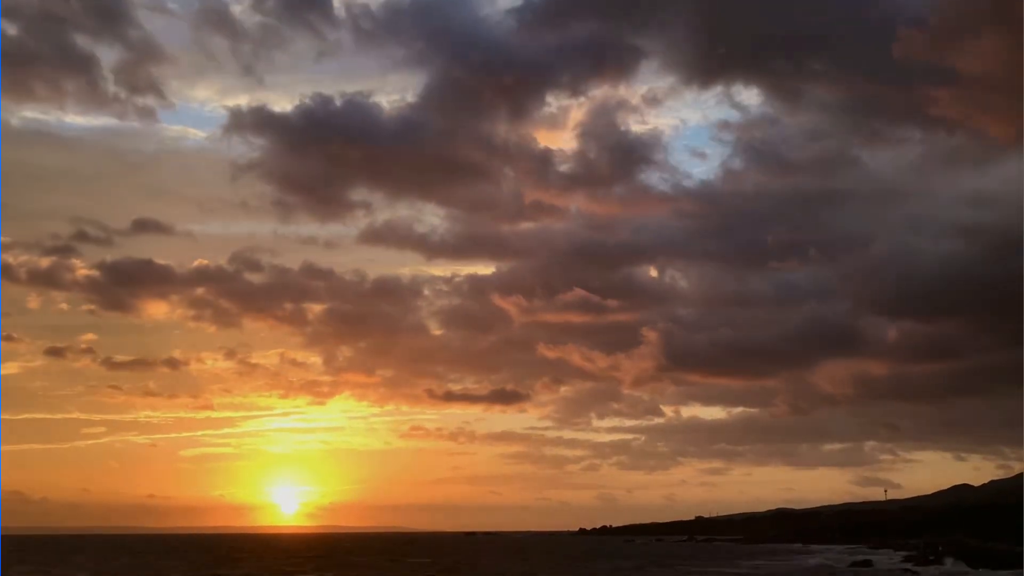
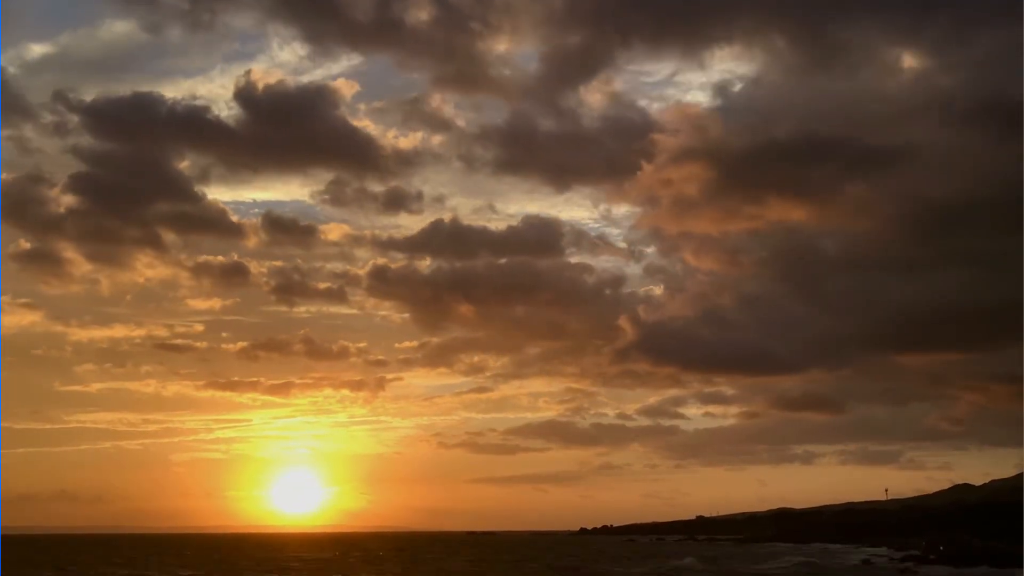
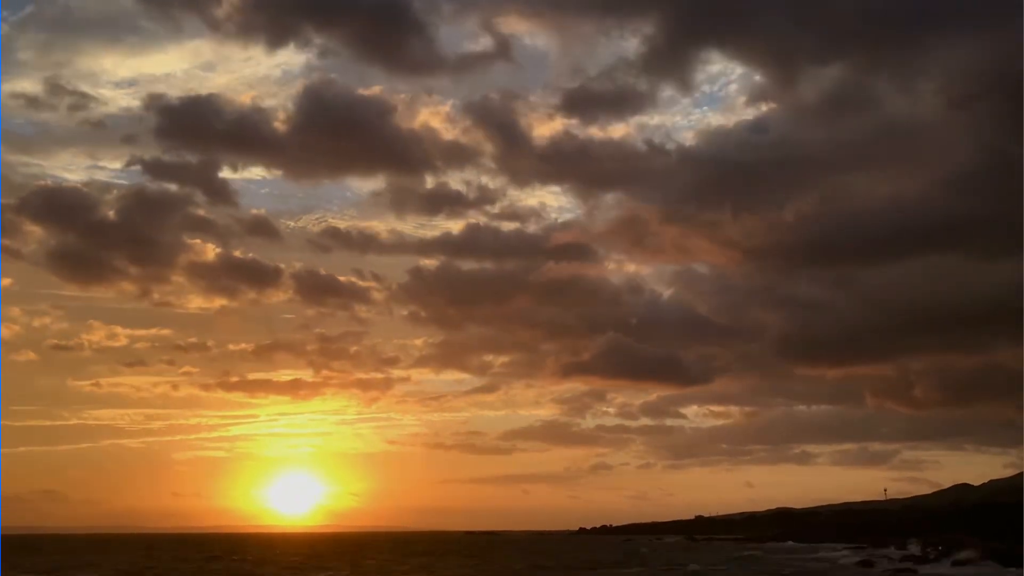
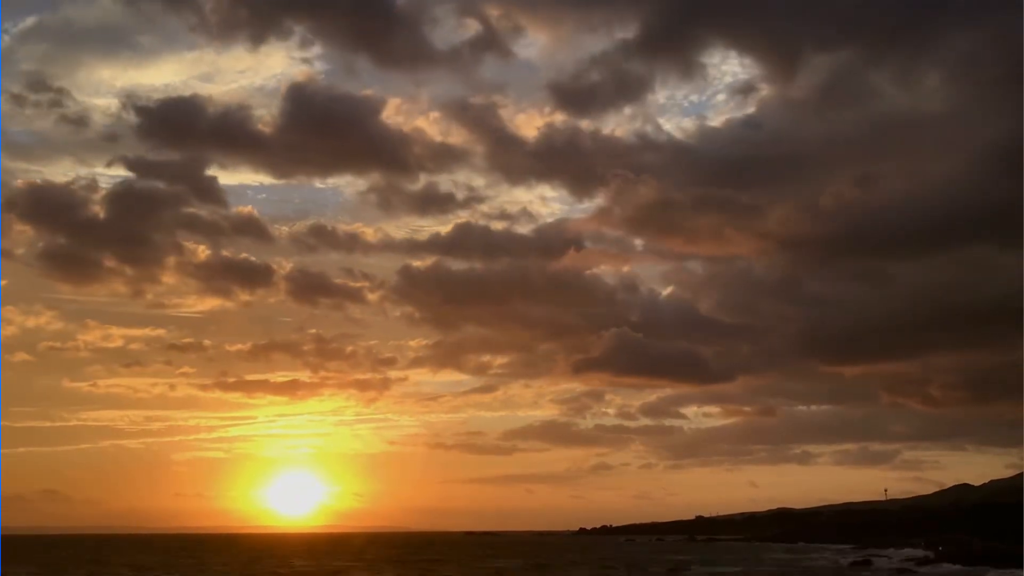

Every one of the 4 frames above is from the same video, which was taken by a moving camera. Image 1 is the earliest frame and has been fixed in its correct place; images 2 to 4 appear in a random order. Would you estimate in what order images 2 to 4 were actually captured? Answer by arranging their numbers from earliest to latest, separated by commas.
3, 4, 2
